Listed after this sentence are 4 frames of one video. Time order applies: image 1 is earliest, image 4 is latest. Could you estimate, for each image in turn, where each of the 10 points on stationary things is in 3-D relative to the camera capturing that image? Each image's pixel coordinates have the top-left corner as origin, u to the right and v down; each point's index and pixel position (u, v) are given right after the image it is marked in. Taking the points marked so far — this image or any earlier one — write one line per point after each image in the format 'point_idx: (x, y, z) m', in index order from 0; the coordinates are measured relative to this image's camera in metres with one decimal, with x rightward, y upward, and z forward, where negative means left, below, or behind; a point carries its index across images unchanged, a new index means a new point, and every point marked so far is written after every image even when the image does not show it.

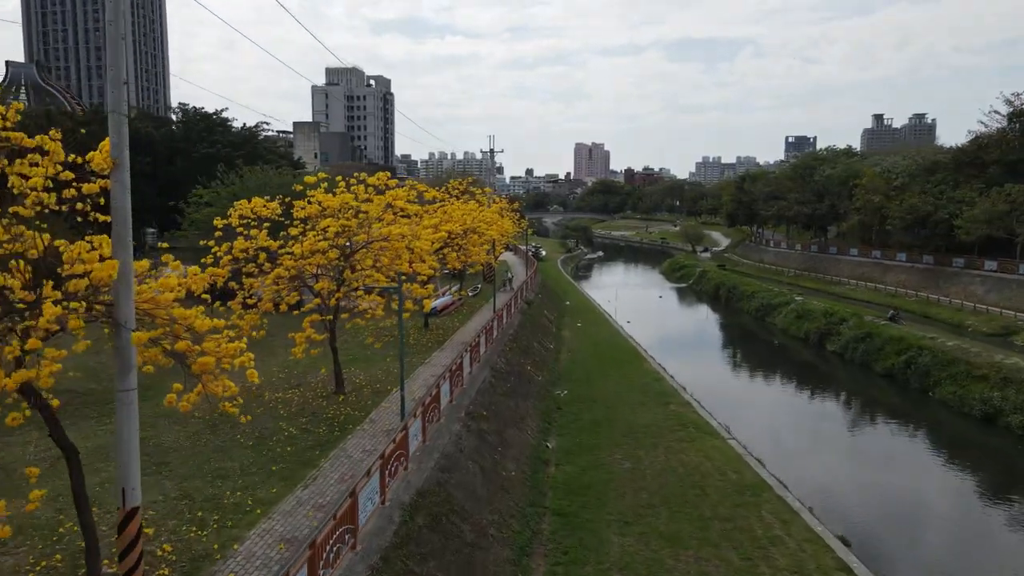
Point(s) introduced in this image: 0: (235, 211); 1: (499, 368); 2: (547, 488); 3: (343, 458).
0: (-5.7, +1.6, +15.2) m
1: (-0.3, -2.1, +19.6) m
2: (+0.7, -4.0, +14.7) m
3: (-2.7, -2.7, +11.7) m
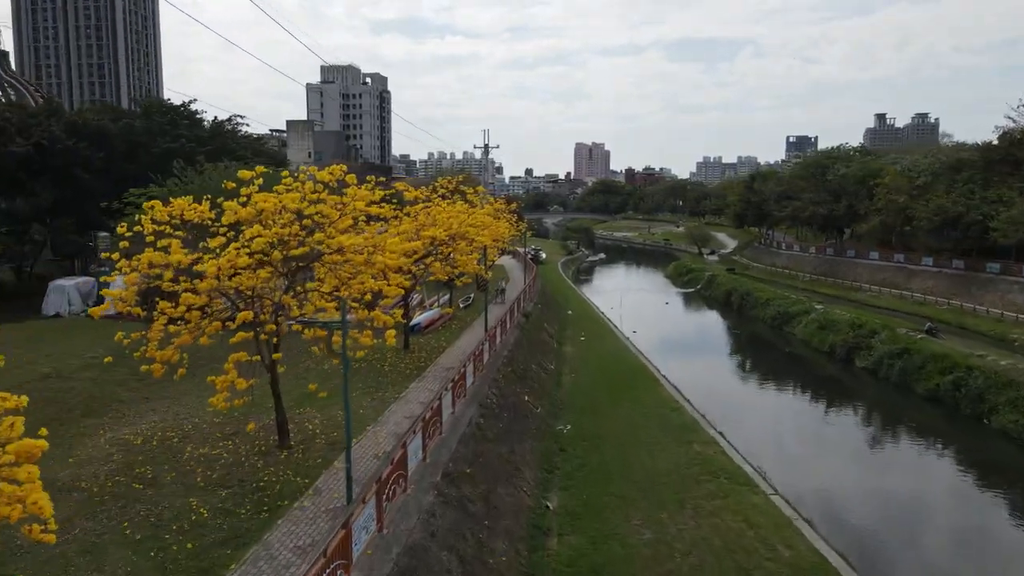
0: (-5.8, +1.2, +11.9) m
1: (-0.5, -2.5, +16.2) m
2: (+0.6, -4.4, +11.3) m
3: (-2.8, -3.1, +8.3) m
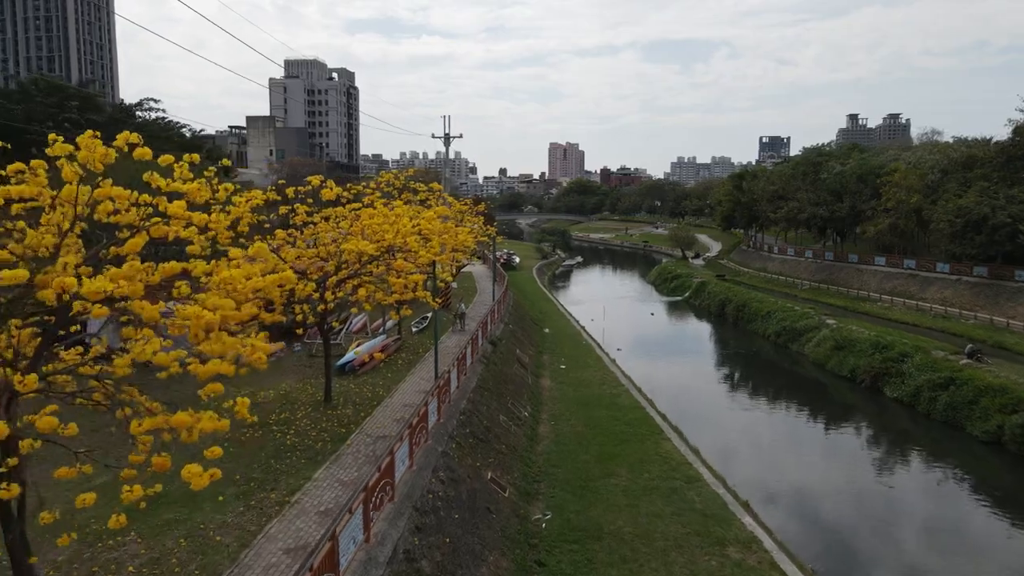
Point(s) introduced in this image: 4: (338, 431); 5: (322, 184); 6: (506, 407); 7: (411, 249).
0: (-6.4, +0.5, +6.3) m
1: (-1.2, -3.2, +10.8) m
2: (0.0, -5.0, +6.0) m
3: (-3.2, -3.7, +2.9) m
4: (-3.2, -2.6, +13.4) m
5: (-3.8, +2.1, +14.8) m
6: (-0.1, -2.9, +18.4) m
7: (-2.1, +0.8, +14.1) m
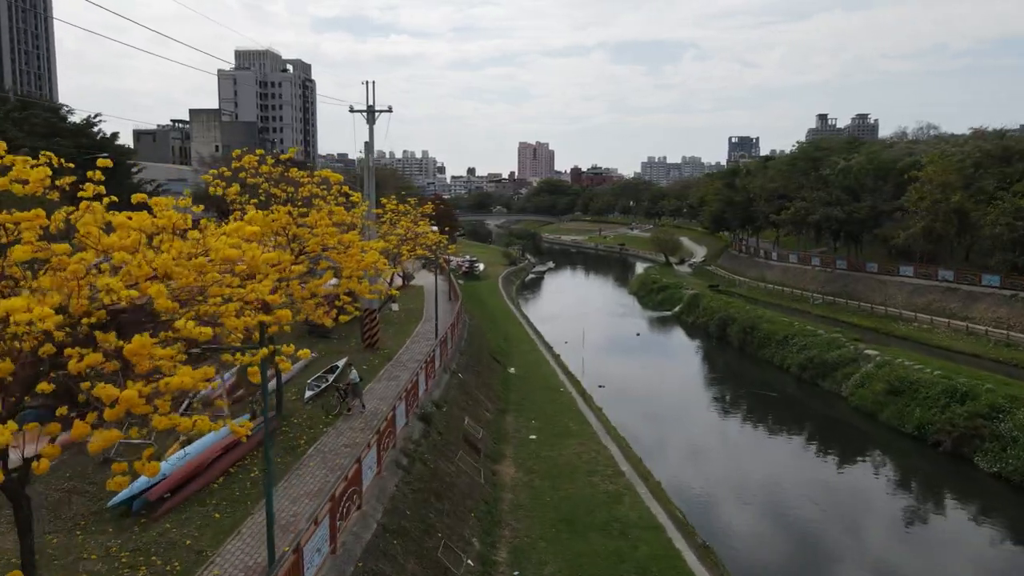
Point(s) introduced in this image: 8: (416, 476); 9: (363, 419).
0: (-6.9, -0.4, -1.8) m
1: (-1.8, -4.0, +2.9) m
2: (-0.4, -5.9, -1.9) m
3: (-3.6, -4.6, -5.2) m
4: (-3.9, -3.5, +5.4) m
5: (-4.6, +1.2, +6.7) m
6: (-1.1, -3.8, +10.5) m
7: (-2.9, -0.1, +6.1) m
8: (-1.7, -3.1, +12.1) m
9: (-2.6, -2.2, +14.1) m
